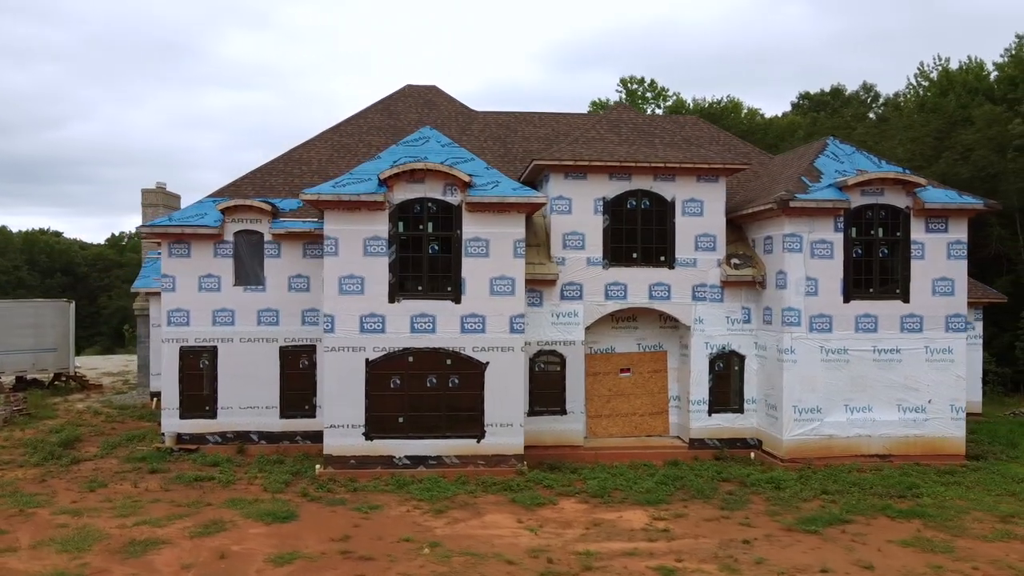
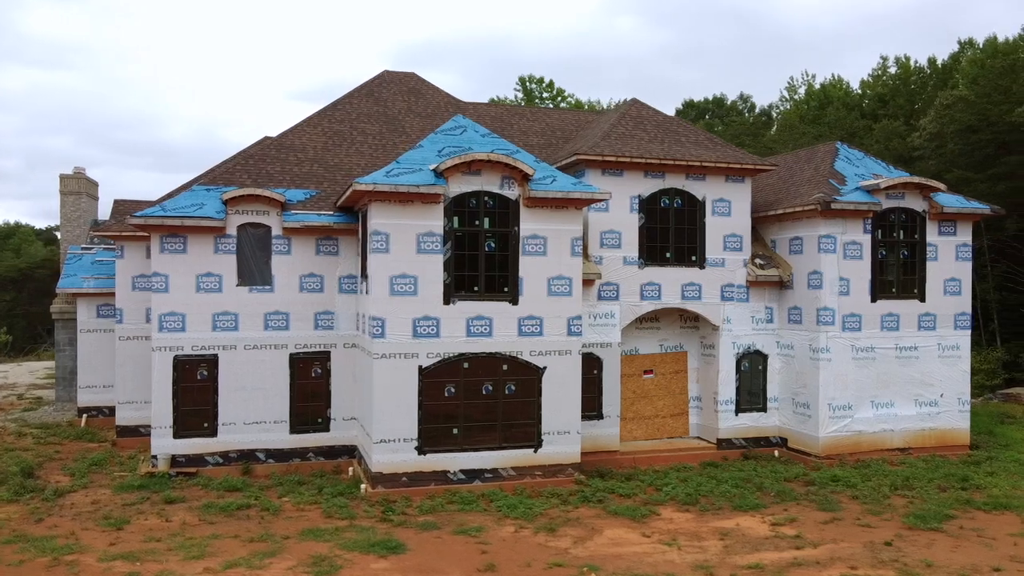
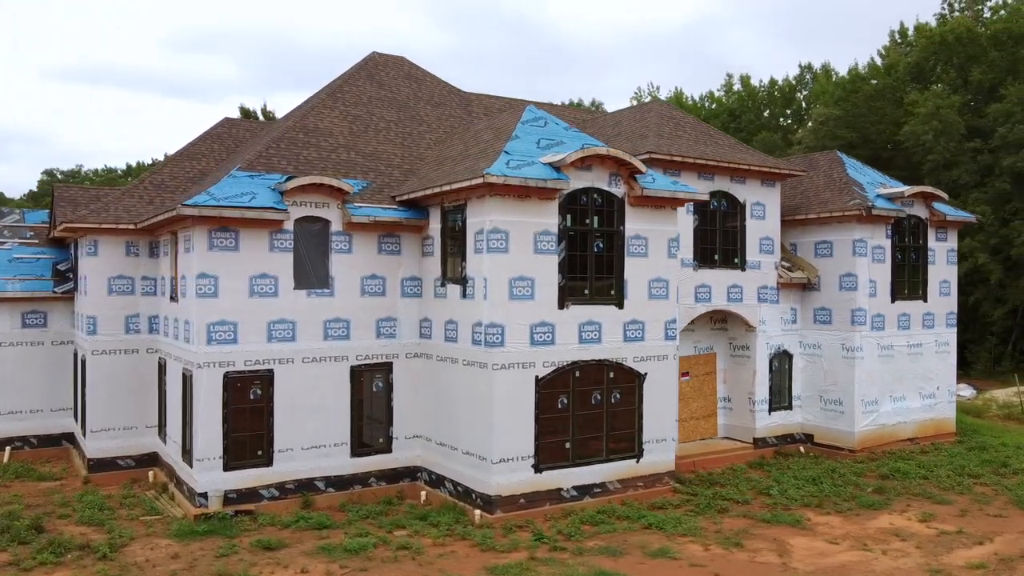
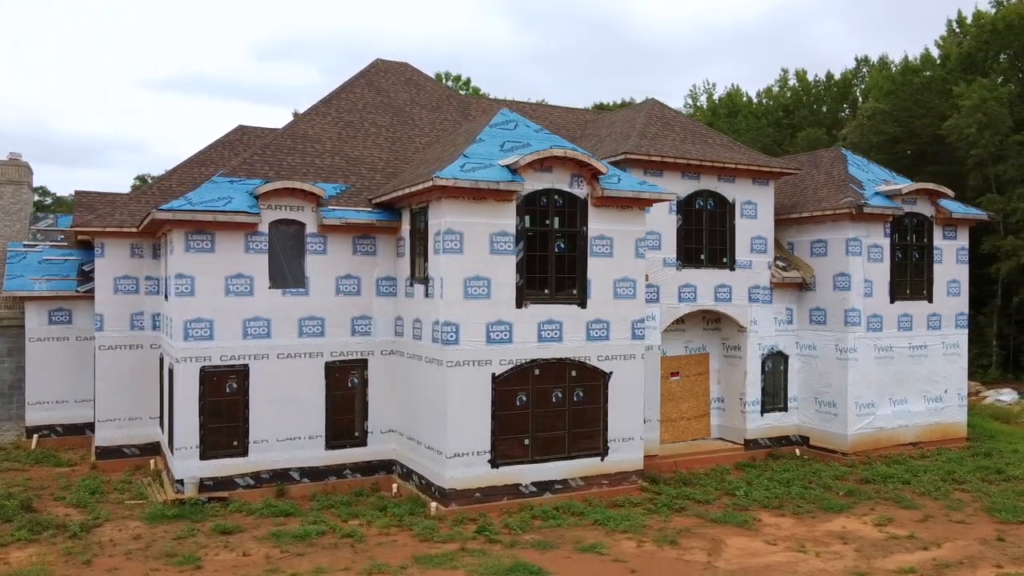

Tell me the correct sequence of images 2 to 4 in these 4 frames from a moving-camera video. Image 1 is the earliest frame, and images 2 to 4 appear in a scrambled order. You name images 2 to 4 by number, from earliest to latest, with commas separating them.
2, 4, 3
